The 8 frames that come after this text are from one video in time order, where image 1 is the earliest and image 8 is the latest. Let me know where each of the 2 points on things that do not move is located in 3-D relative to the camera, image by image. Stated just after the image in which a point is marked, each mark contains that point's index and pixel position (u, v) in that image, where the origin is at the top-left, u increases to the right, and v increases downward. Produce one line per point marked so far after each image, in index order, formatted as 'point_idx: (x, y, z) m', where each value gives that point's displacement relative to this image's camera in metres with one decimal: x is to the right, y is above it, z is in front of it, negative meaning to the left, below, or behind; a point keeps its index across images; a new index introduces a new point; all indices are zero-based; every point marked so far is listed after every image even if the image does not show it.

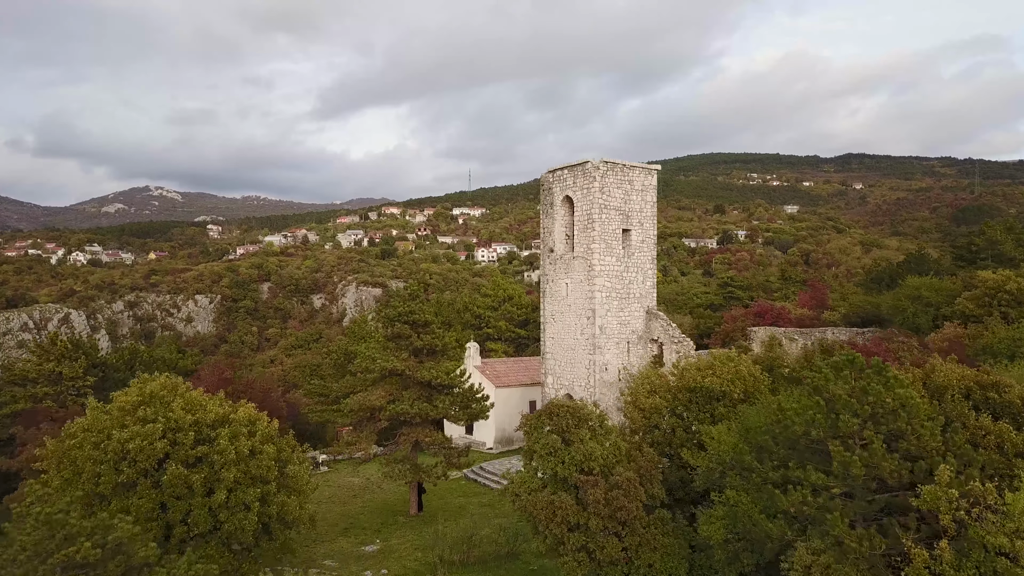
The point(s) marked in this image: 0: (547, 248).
0: (+0.8, +0.9, +18.6) m
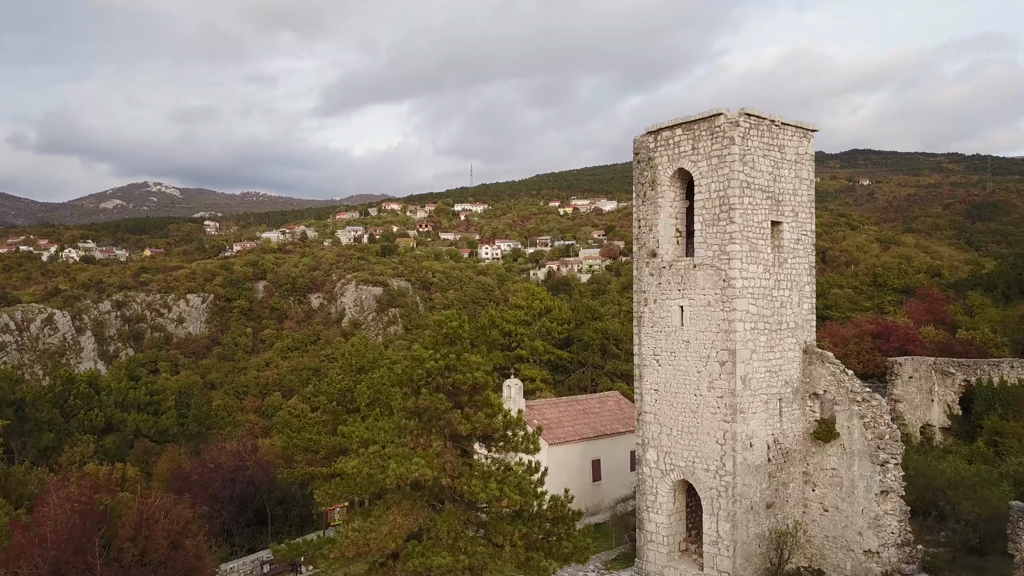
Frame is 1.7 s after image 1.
0: (+2.0, +0.6, +12.1) m
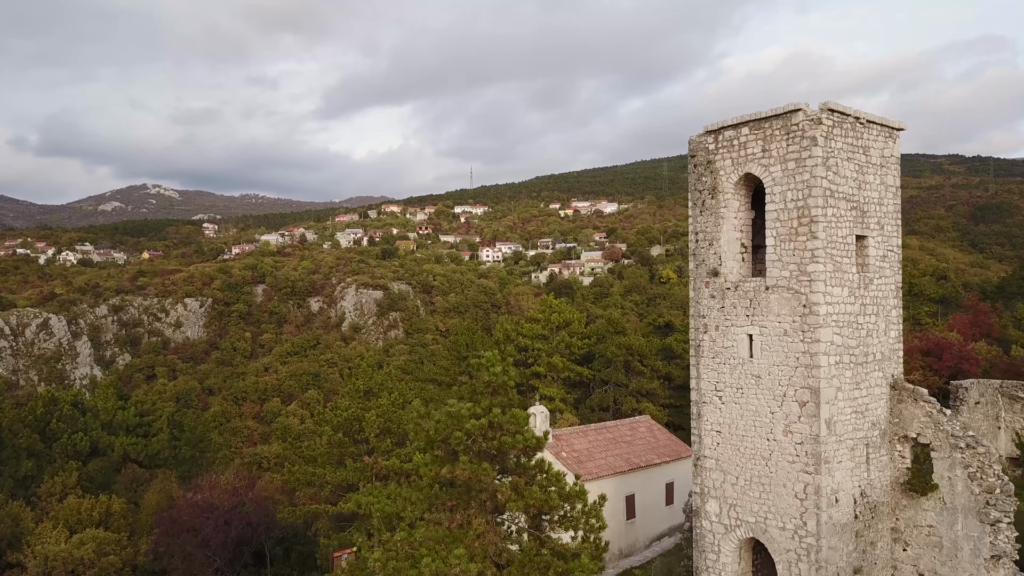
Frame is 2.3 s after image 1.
0: (+2.5, +0.3, +10.5) m
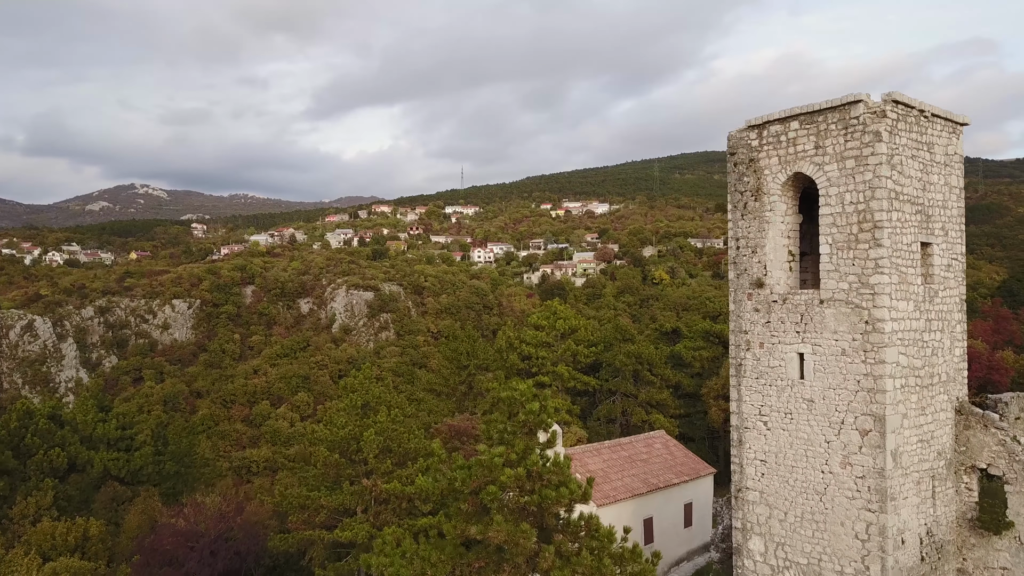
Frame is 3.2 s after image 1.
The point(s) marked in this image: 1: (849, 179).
0: (+2.8, +0.1, +9.4) m
1: (+3.5, +1.2, +8.4) m
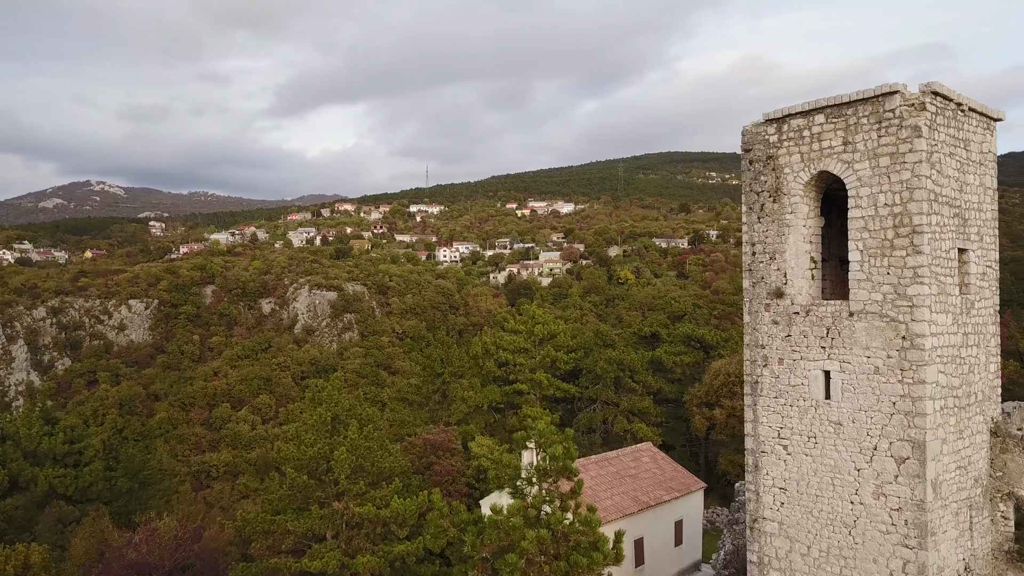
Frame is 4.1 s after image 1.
0: (+2.7, 0.0, +8.5) m
1: (+3.5, +1.0, +7.6) m
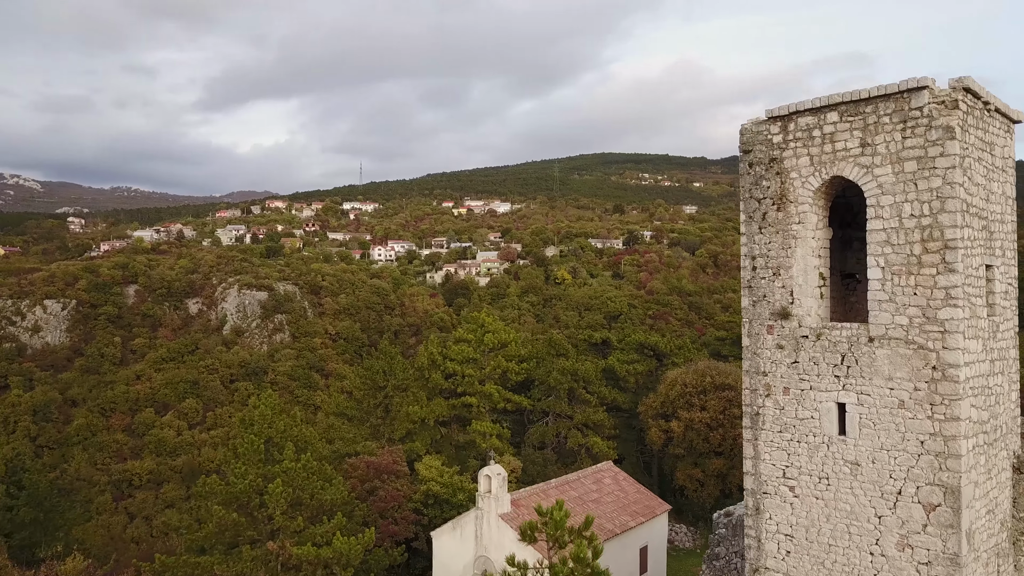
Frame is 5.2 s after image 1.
0: (+2.4, -0.2, +7.5) m
1: (+3.3, +0.9, +6.7) m
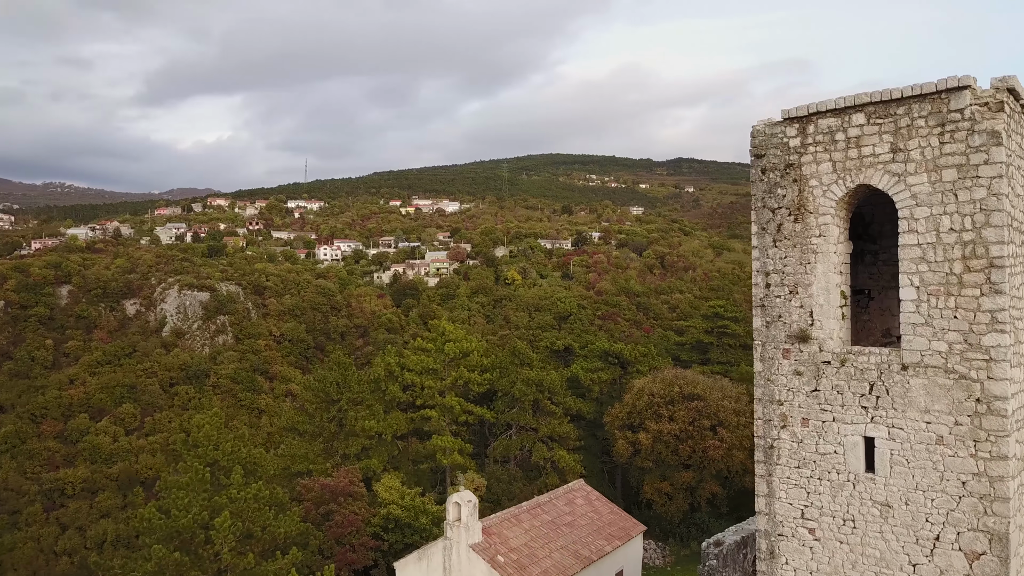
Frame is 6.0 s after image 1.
0: (+2.3, -0.3, +6.8) m
1: (+3.3, +0.7, +6.0) m
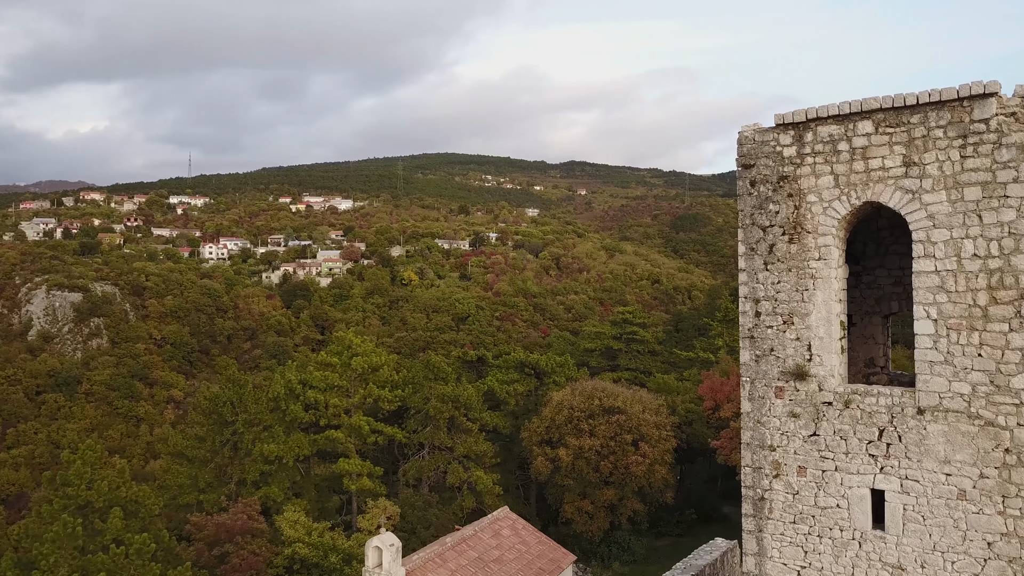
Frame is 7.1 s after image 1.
0: (+2.0, -0.6, +6.0) m
1: (+3.0, +0.5, +5.3) m
